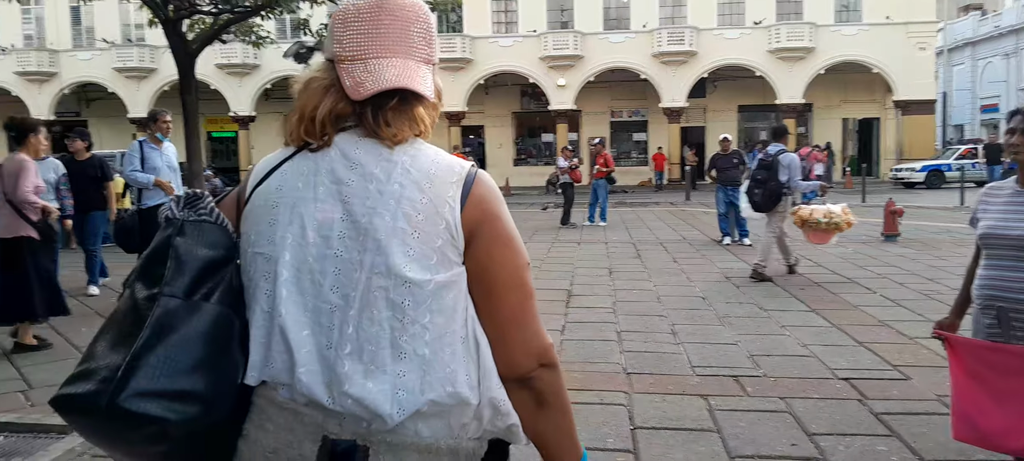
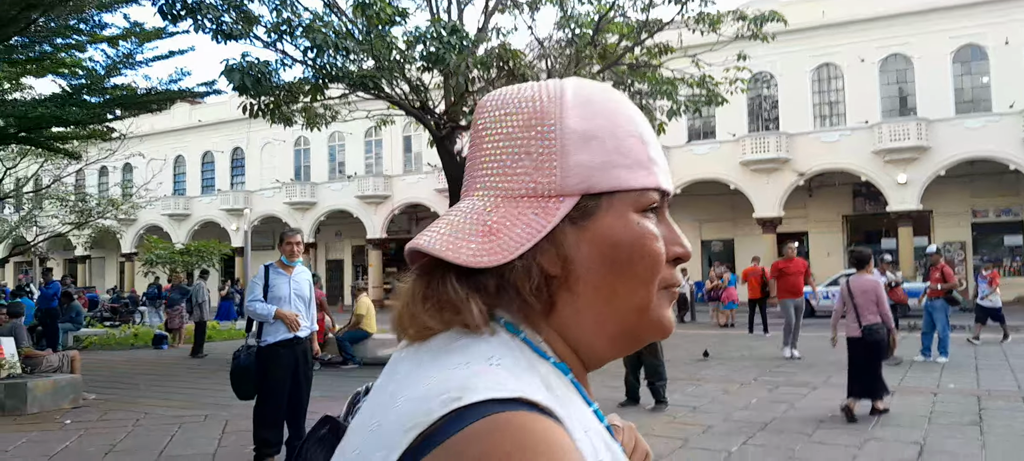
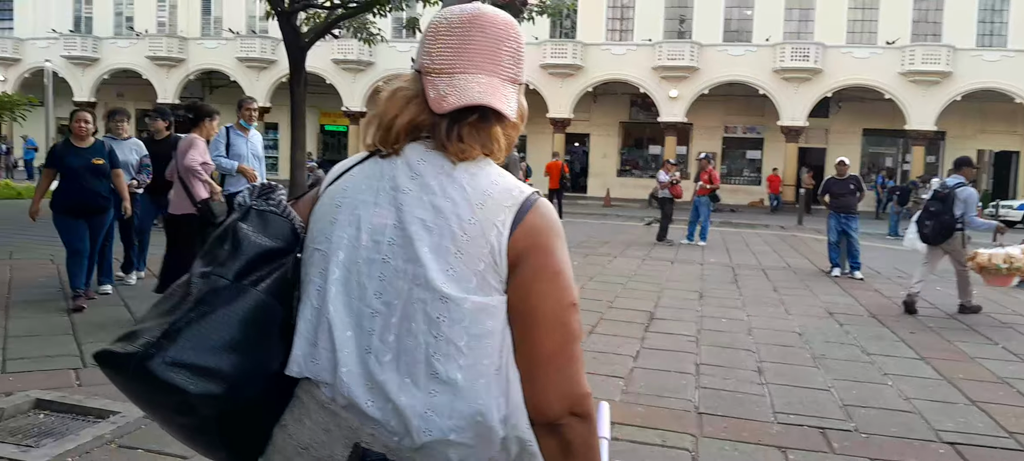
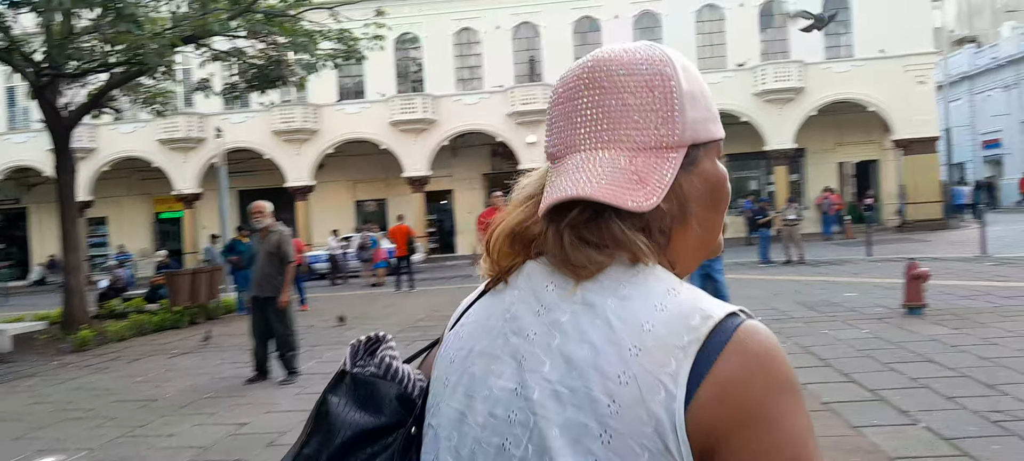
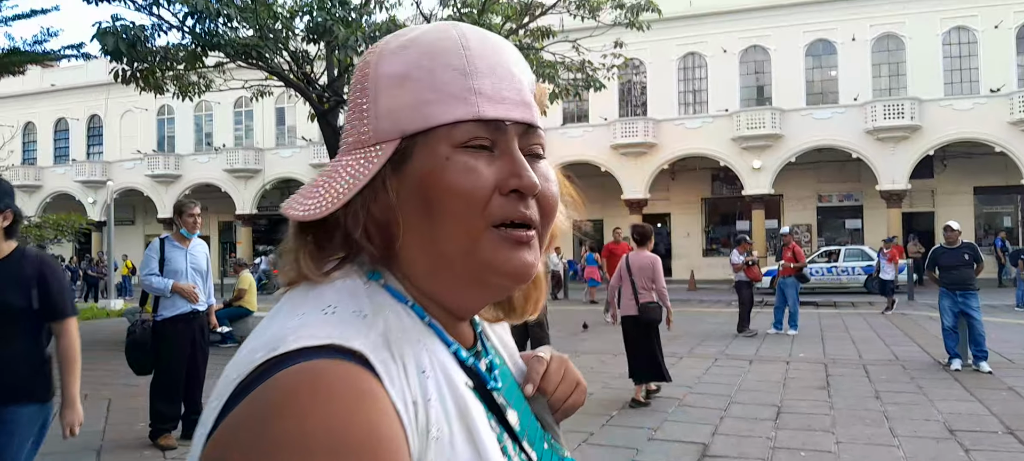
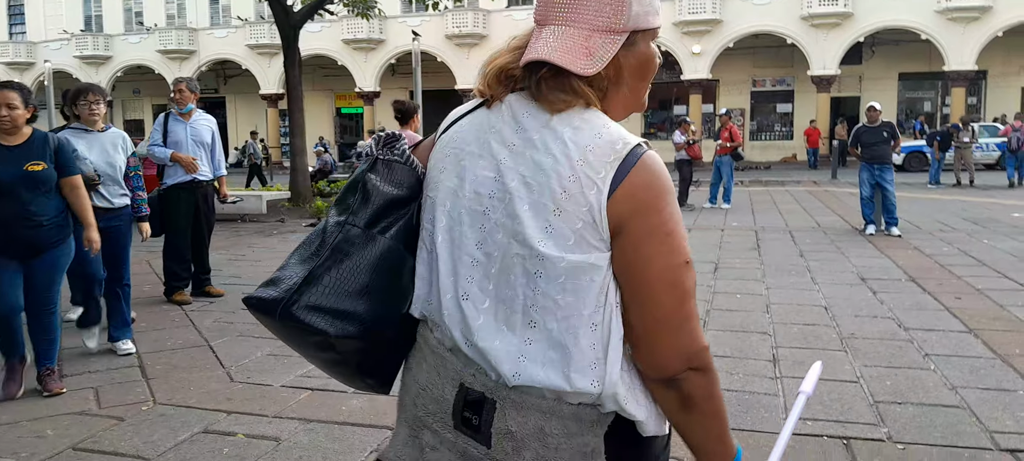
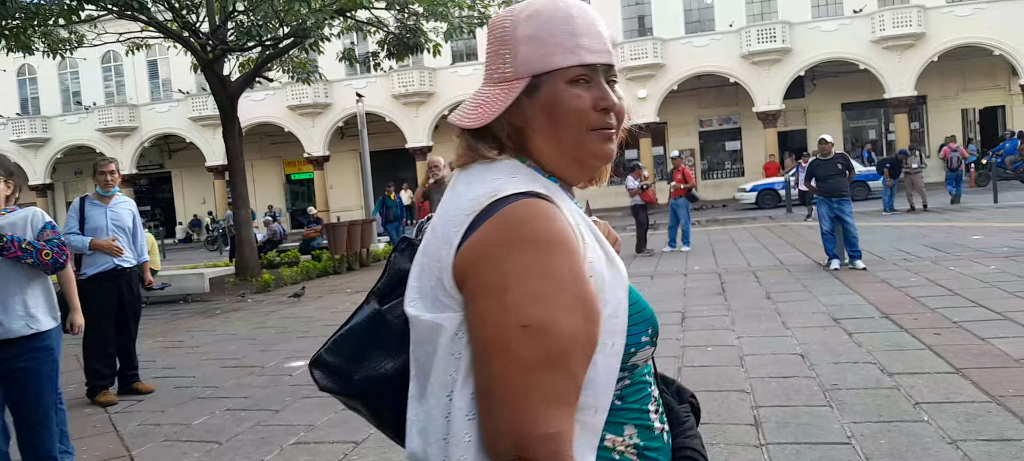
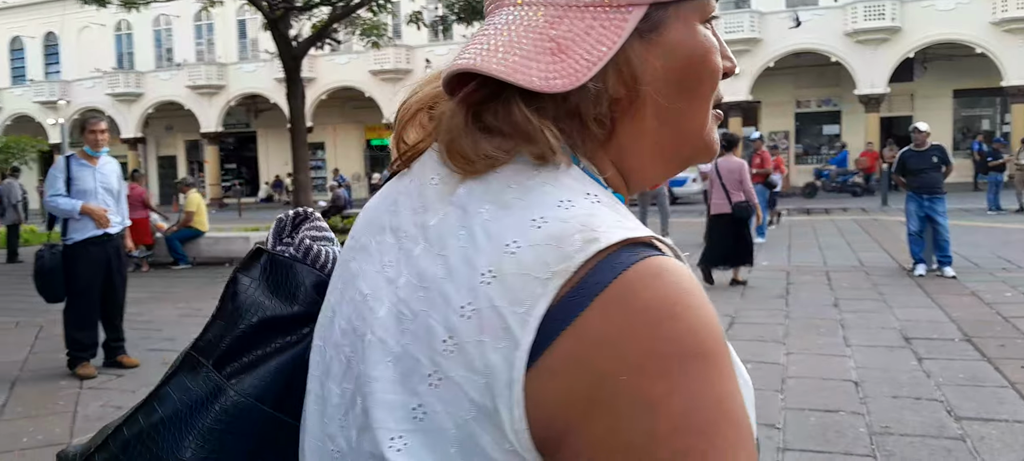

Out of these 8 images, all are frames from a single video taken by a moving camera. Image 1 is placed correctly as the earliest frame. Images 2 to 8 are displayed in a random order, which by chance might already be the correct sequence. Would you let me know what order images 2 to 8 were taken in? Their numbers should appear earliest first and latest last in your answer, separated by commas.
3, 6, 7, 5, 2, 8, 4
